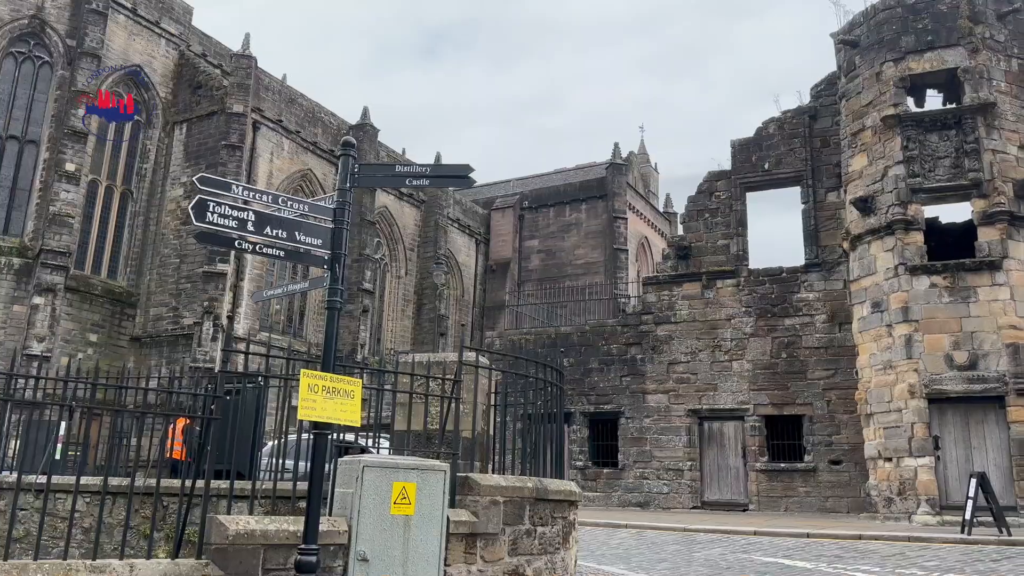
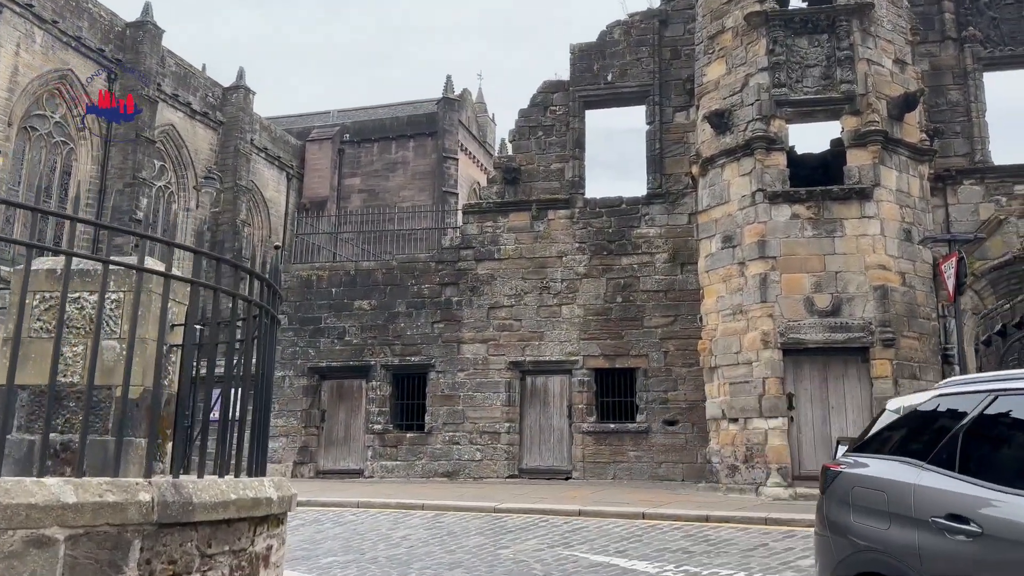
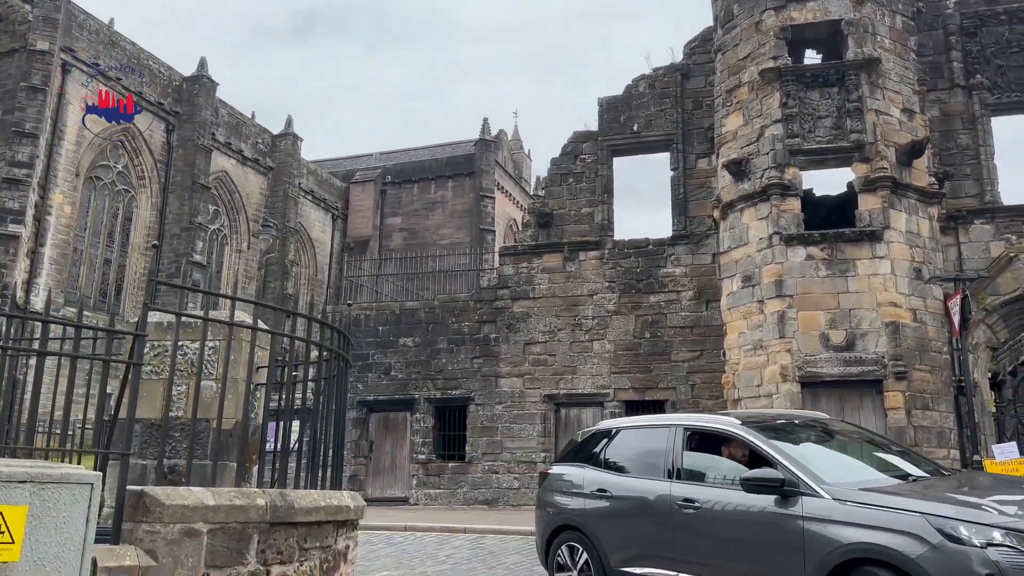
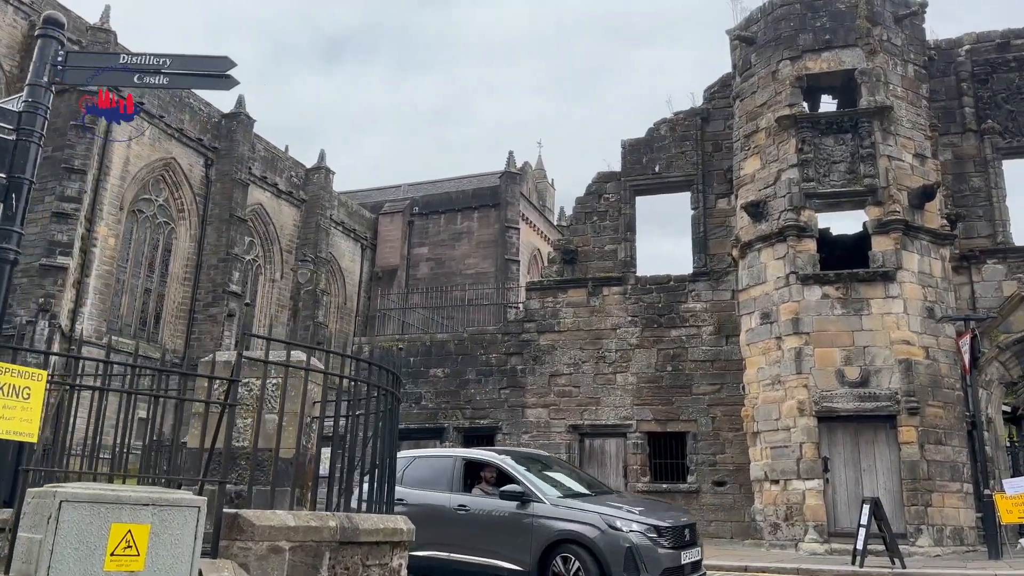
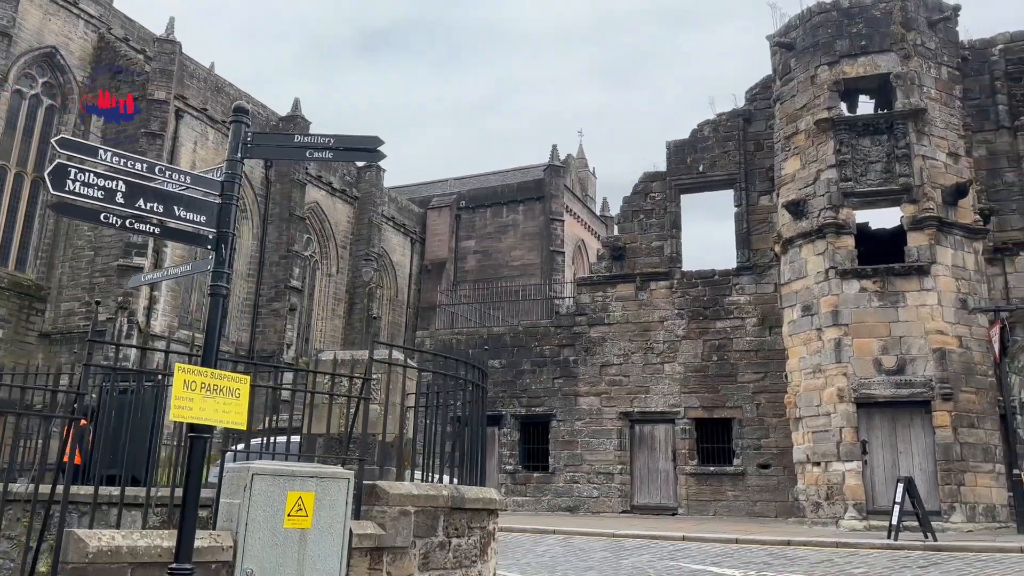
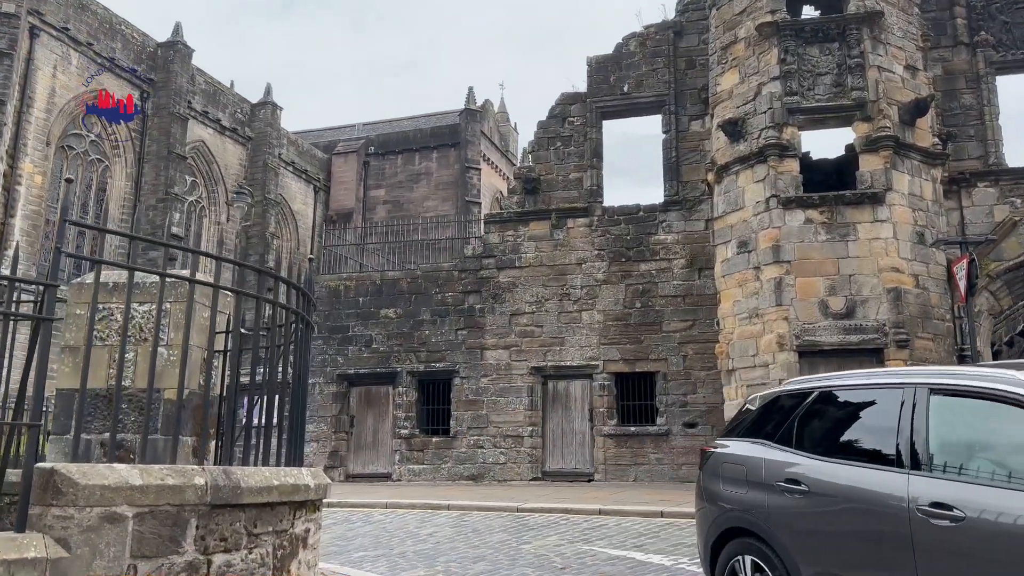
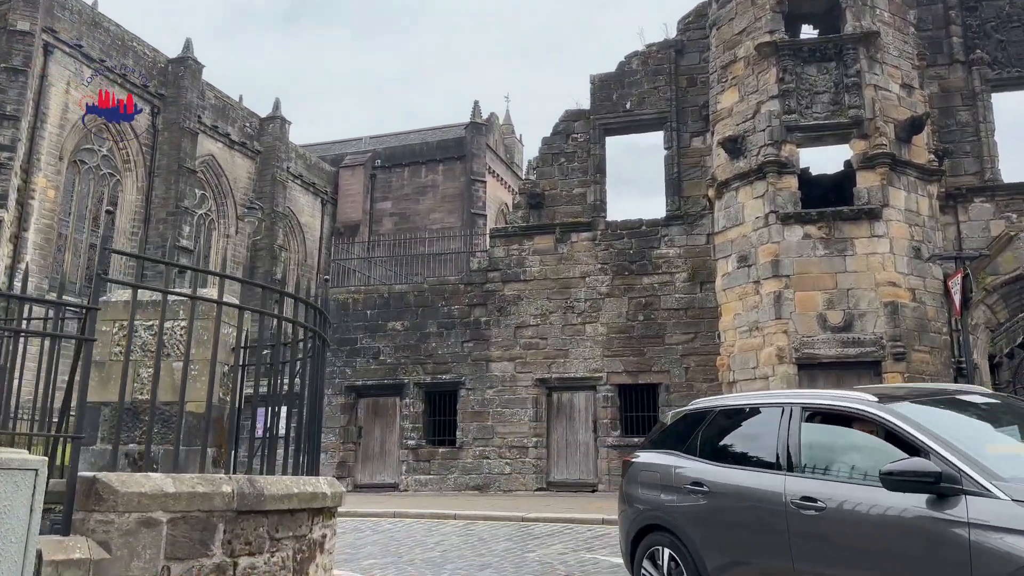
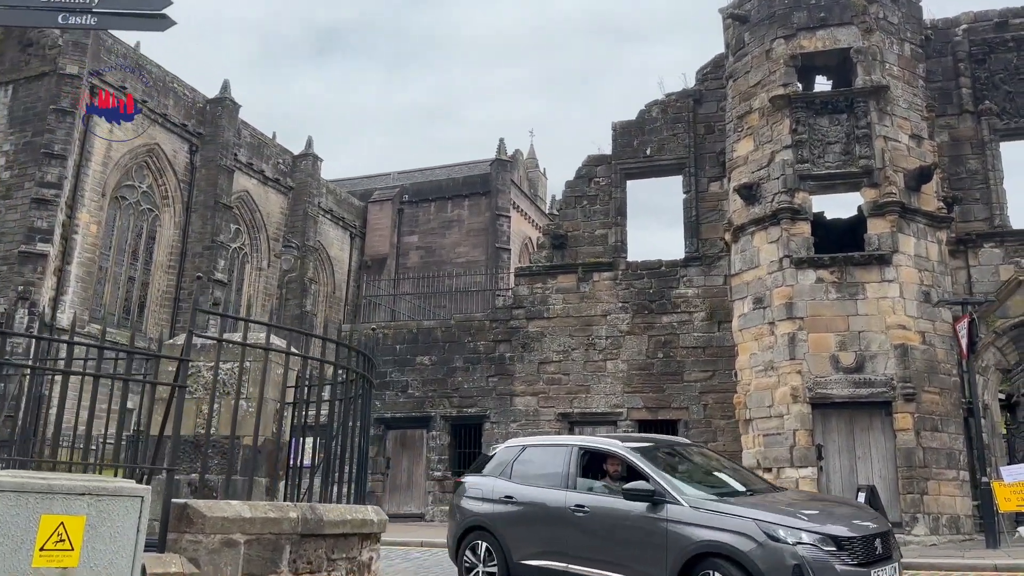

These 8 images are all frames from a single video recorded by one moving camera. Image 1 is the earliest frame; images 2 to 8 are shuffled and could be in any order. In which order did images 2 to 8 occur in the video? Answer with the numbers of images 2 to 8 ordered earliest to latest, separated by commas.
5, 4, 8, 3, 7, 6, 2
